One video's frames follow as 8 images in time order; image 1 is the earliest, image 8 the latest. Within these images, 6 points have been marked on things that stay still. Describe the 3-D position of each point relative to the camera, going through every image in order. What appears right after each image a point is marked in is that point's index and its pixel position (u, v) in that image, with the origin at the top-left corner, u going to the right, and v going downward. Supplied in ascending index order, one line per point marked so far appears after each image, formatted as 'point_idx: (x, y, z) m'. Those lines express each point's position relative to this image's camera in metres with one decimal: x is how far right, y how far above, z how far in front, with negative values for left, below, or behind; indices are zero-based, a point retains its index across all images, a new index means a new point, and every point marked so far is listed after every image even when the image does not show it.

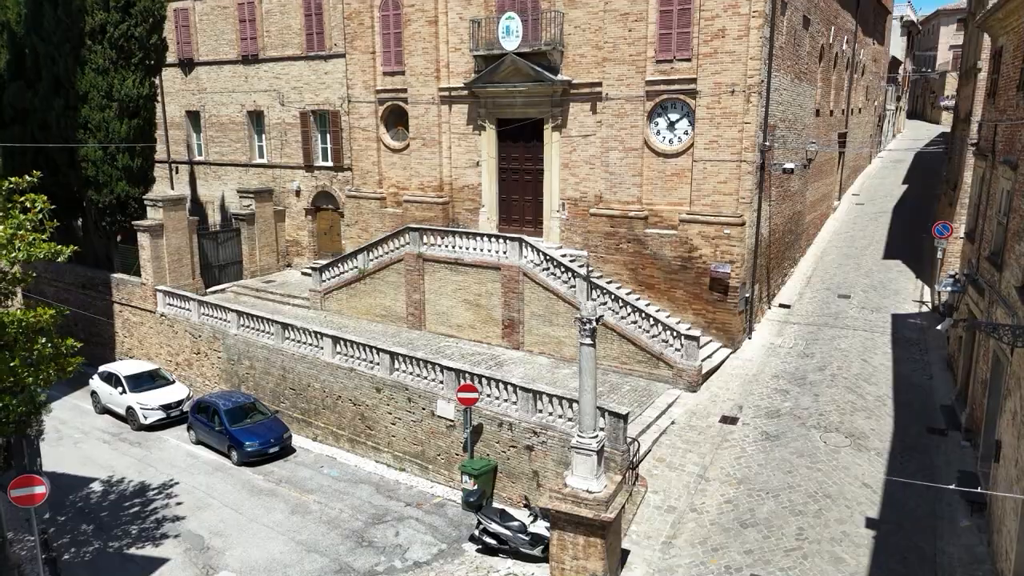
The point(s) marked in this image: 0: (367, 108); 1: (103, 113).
0: (-4.8, +6.0, +18.8) m
1: (-13.0, +5.6, +17.9) m
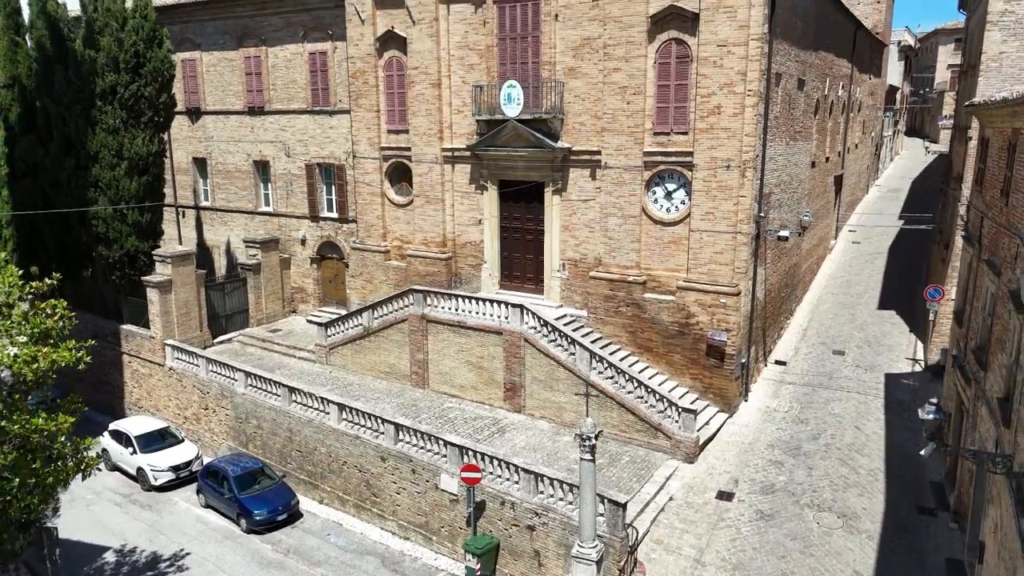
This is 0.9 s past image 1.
0: (-4.8, +4.2, +19.2) m
1: (-13.0, +3.8, +18.3) m
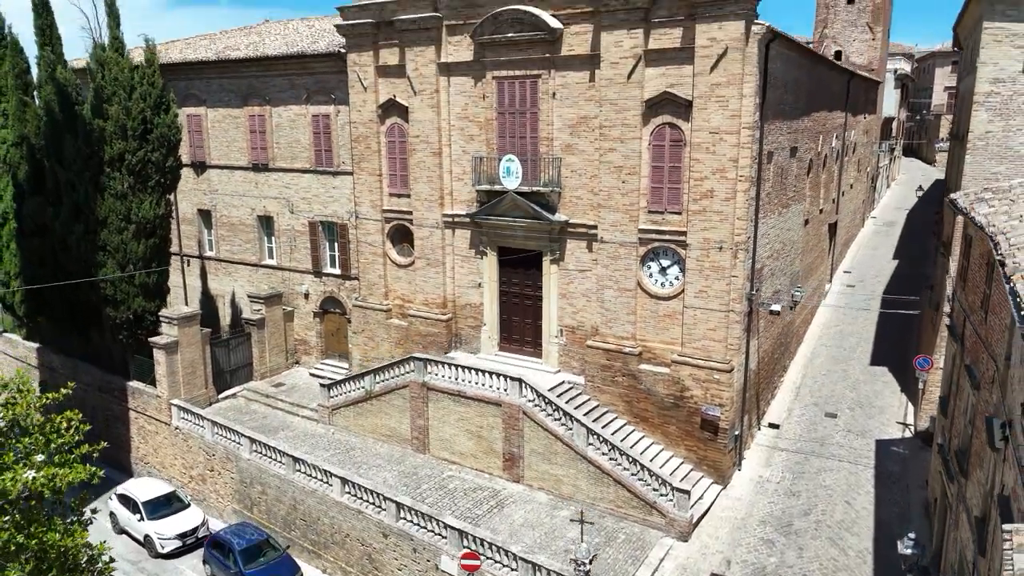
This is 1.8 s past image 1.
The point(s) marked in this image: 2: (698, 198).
0: (-4.8, +2.2, +19.6) m
1: (-13.0, +1.8, +18.7) m
2: (+4.8, +2.3, +14.6) m
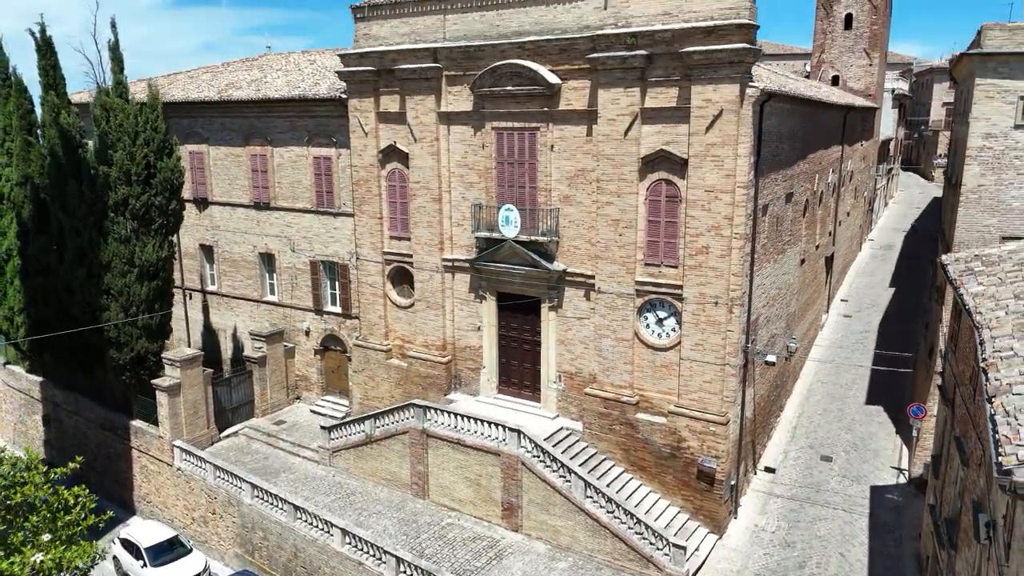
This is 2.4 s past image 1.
0: (-4.8, +0.8, +19.8) m
1: (-13.0, +0.3, +18.9) m
2: (+4.8, +0.9, +14.9) m
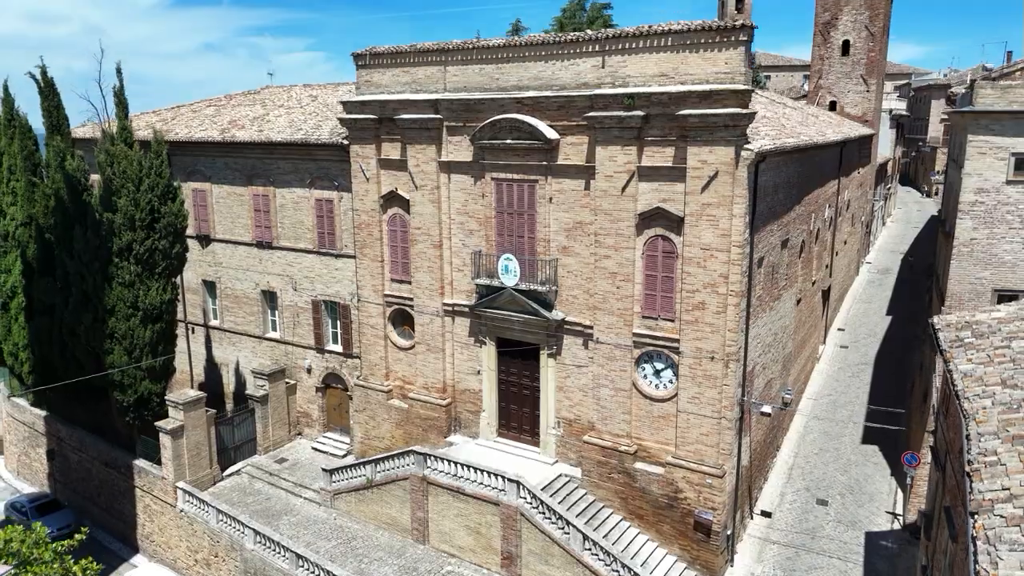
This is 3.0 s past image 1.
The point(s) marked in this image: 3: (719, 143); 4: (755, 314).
0: (-4.9, -0.7, +20.0) m
1: (-13.1, -1.1, +19.2) m
2: (+4.8, -0.6, +15.1) m
3: (+5.2, +3.6, +14.0) m
4: (+7.0, -0.8, +16.2) m
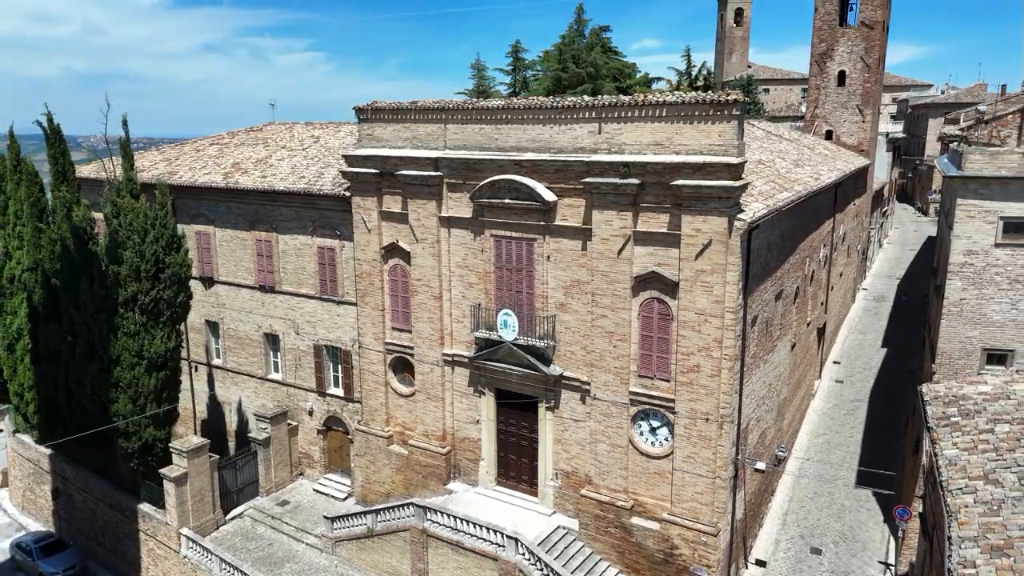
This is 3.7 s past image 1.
0: (-4.9, -2.5, +20.4) m
1: (-13.1, -2.9, +19.5) m
2: (+4.7, -2.3, +15.4) m
3: (+5.1, +1.9, +14.4) m
4: (+6.9, -2.5, +16.5) m
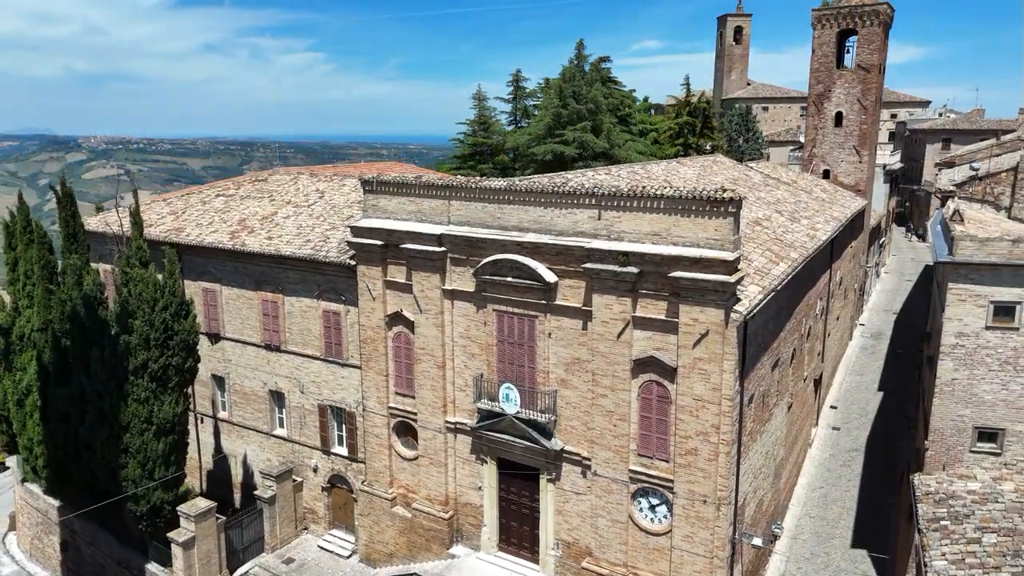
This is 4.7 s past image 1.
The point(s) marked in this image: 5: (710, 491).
0: (-4.8, -4.8, +20.7) m
1: (-13.0, -5.2, +19.9) m
2: (+4.8, -4.6, +15.8) m
3: (+5.2, -0.4, +14.8) m
4: (+7.0, -4.8, +16.9) m
5: (+5.5, -5.6, +15.6) m
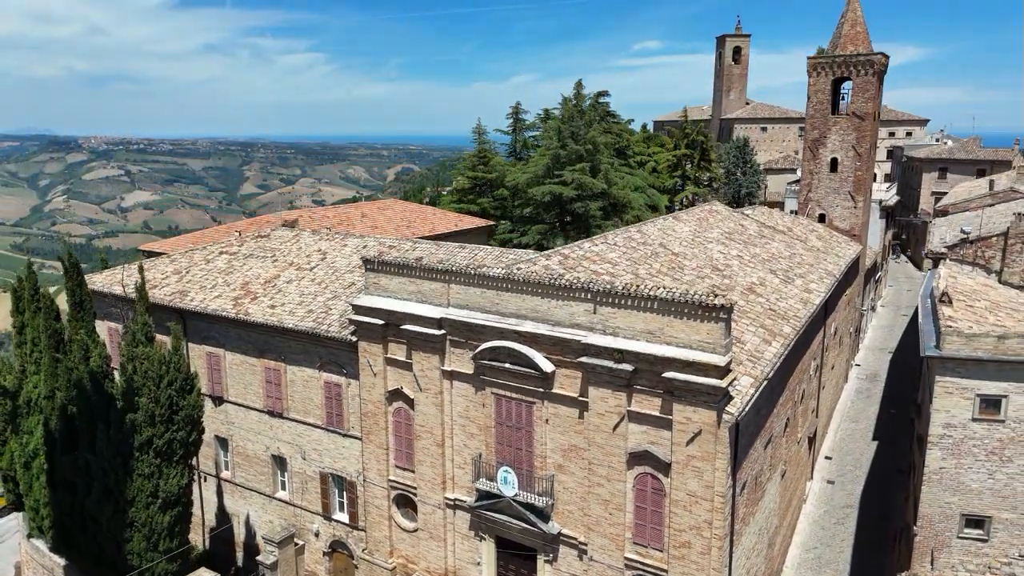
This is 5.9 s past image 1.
0: (-4.9, -7.6, +21.1) m
1: (-13.1, -8.0, +20.2) m
2: (+4.7, -7.4, +16.1) m
3: (+5.1, -3.2, +15.2) m
4: (+6.9, -7.6, +17.2) m
5: (+5.4, -8.4, +15.9) m
